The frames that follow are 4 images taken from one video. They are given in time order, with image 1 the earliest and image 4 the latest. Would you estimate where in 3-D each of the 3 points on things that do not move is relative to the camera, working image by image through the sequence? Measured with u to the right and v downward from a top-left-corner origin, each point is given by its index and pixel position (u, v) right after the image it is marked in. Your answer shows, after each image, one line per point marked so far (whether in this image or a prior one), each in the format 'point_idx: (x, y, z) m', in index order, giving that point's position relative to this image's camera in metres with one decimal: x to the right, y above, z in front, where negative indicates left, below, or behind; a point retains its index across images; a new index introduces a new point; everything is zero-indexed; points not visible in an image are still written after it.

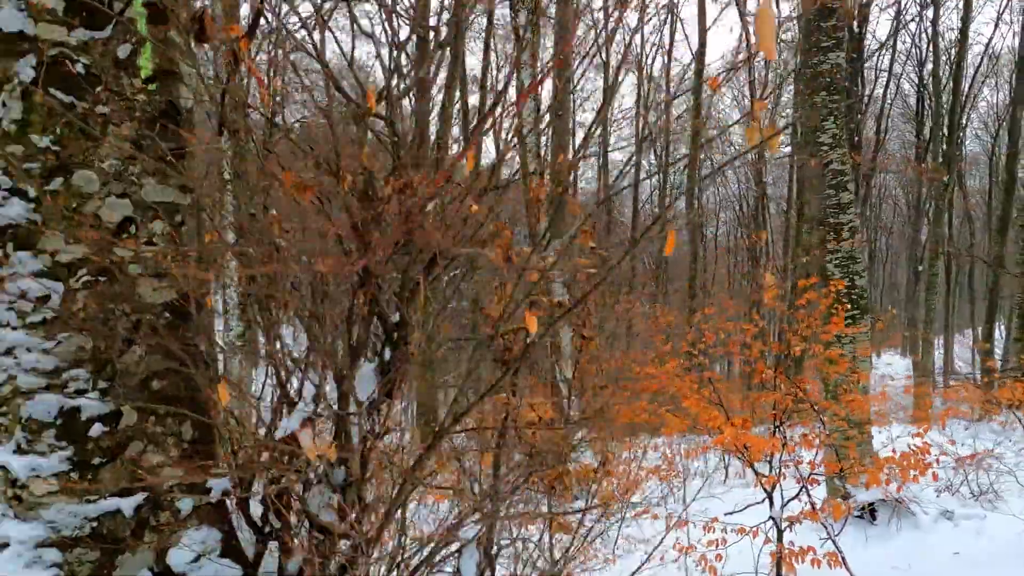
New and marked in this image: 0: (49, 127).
0: (-0.6, +0.2, +0.9) m
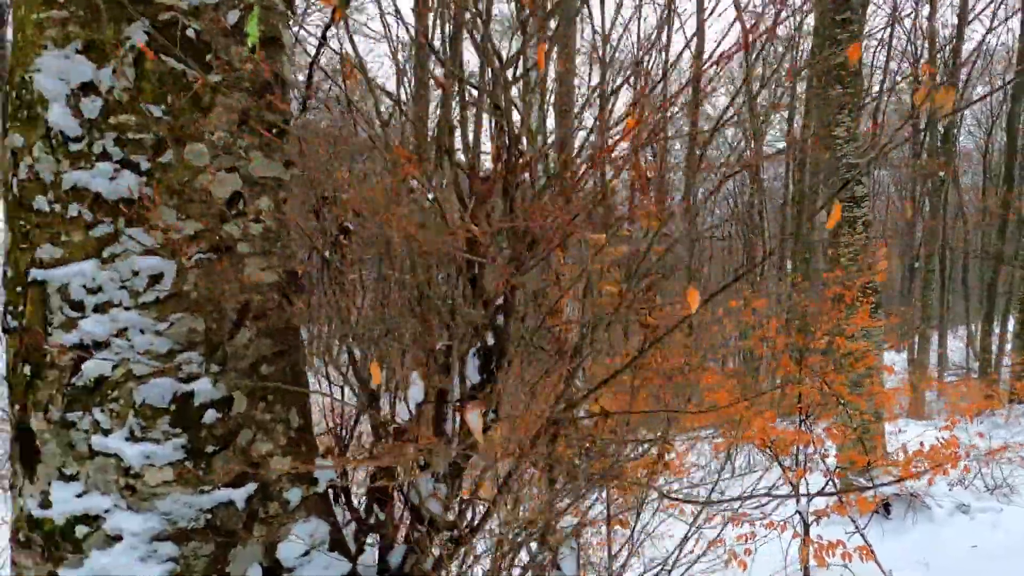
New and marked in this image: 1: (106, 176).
0: (-0.4, +0.2, +0.8) m
1: (-0.5, +0.1, +0.8) m
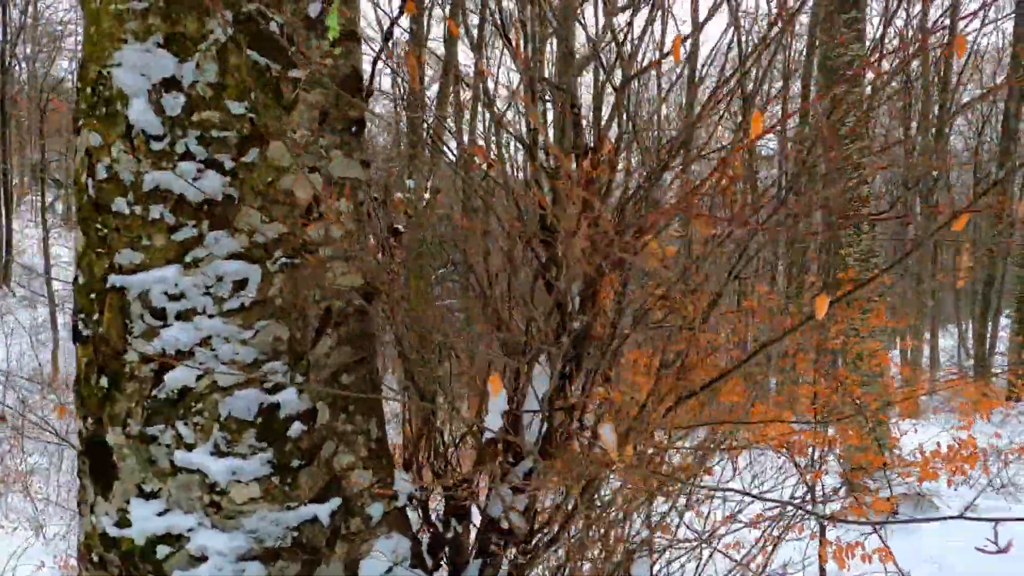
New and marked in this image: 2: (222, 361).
0: (-0.3, +0.2, +0.8) m
1: (-0.4, +0.1, +0.7) m
2: (-0.3, -0.1, +0.8) m
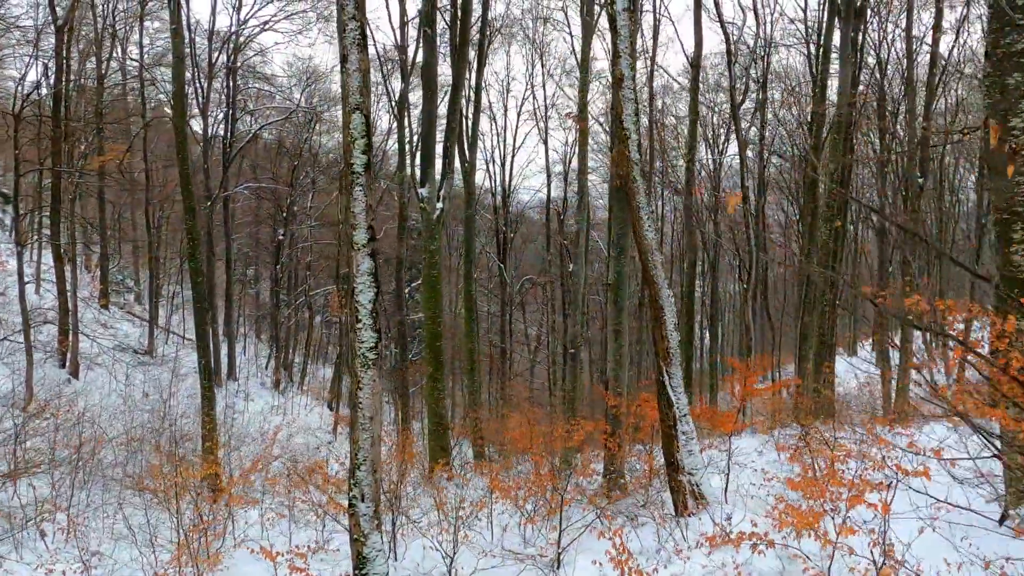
0: (+1.4, +0.3, +0.3) m
1: (+1.4, +0.2, +0.3) m
2: (+1.4, 0.0, +0.3) m
